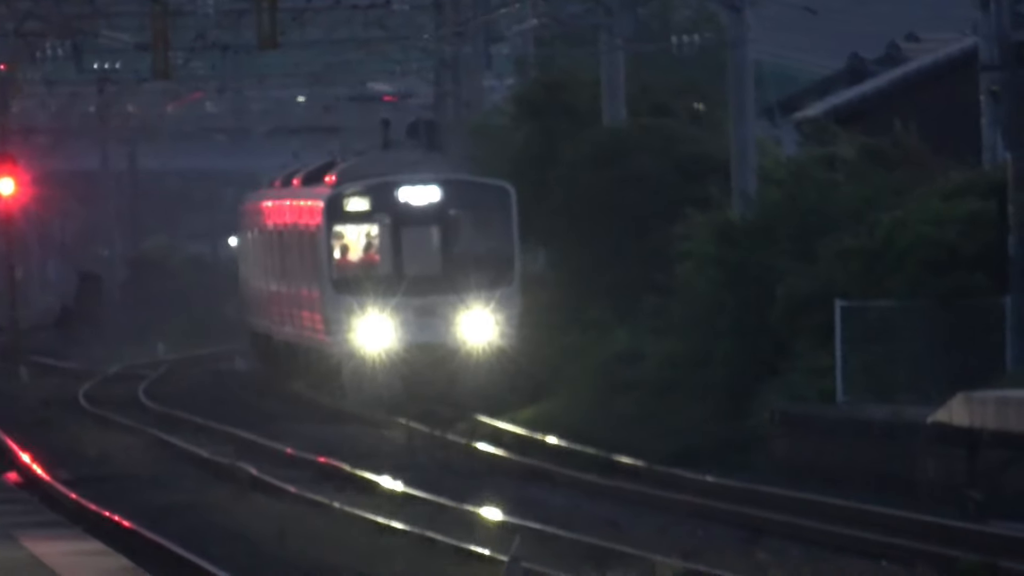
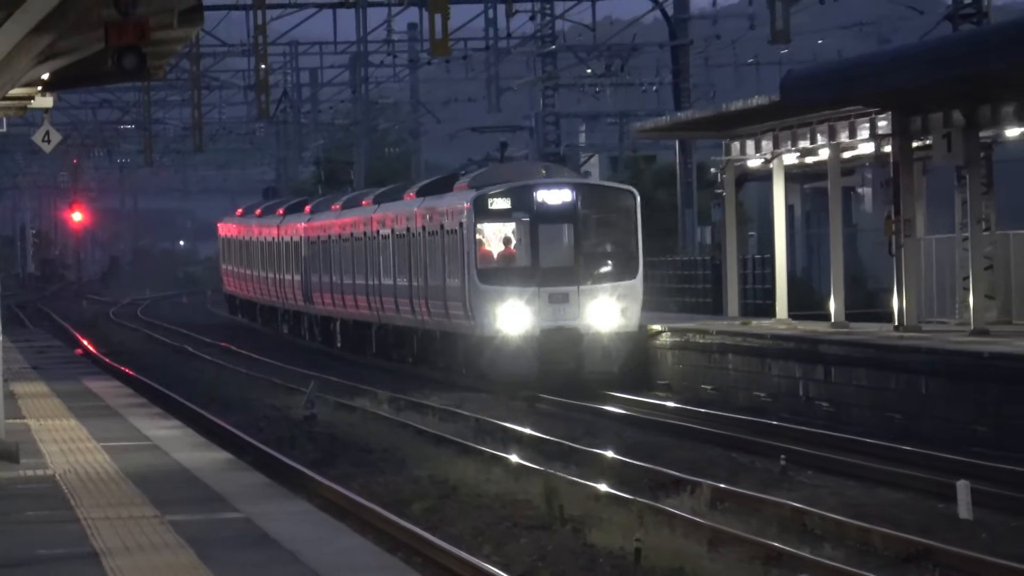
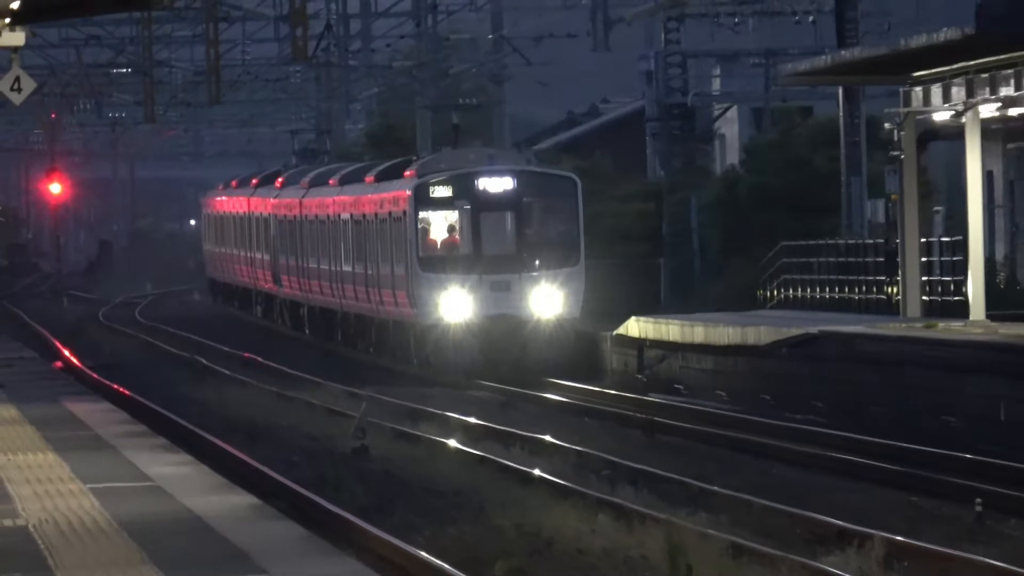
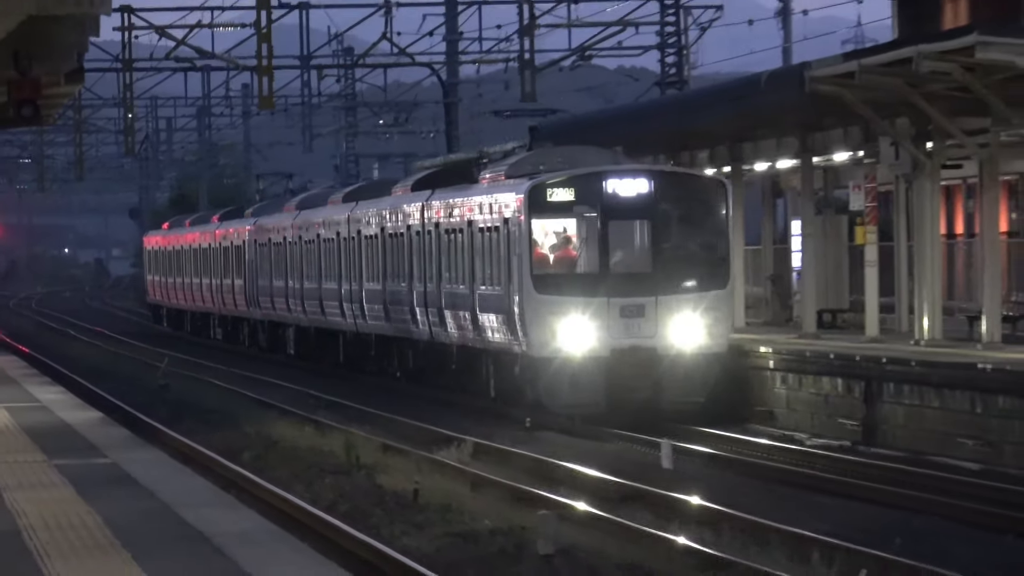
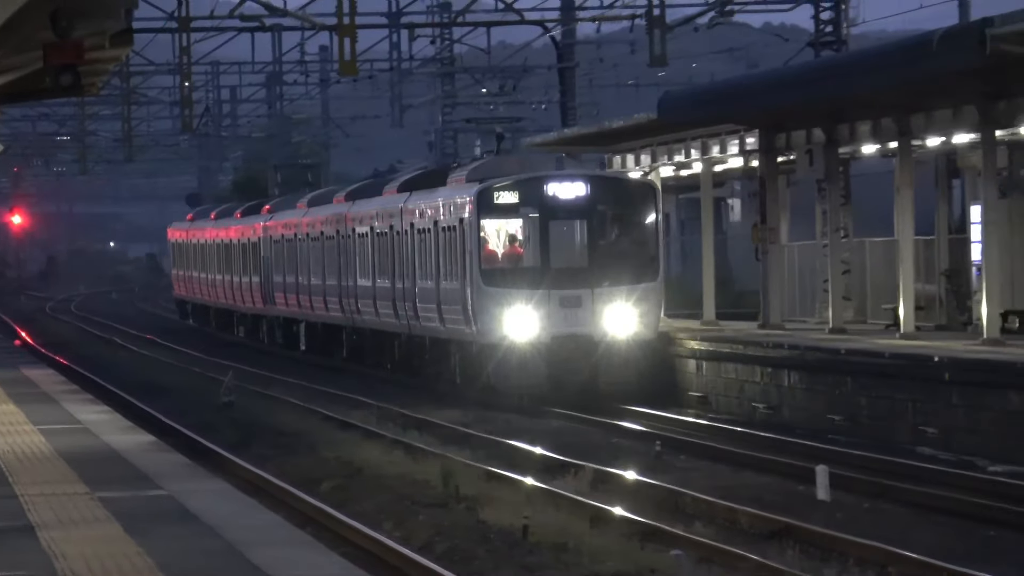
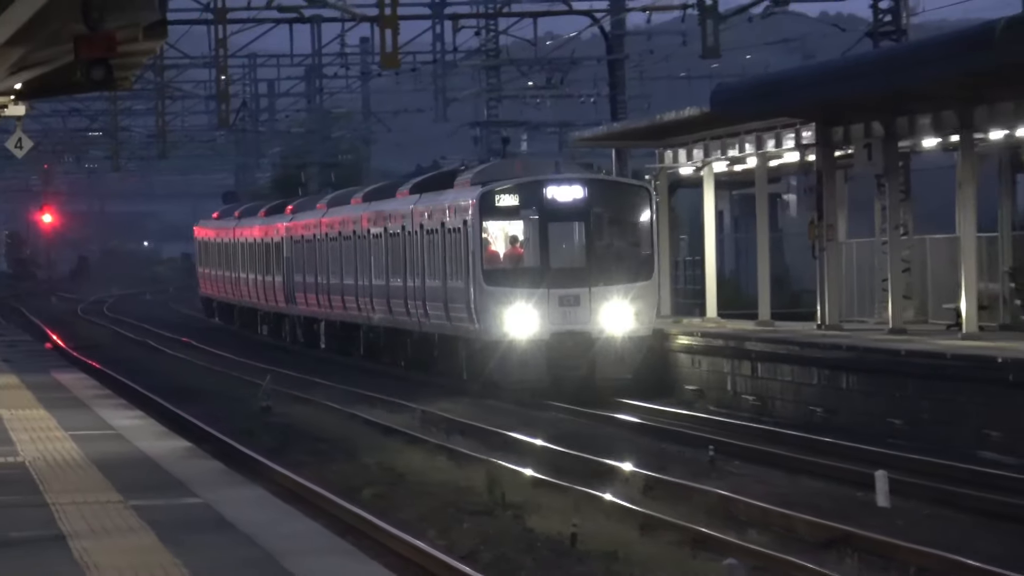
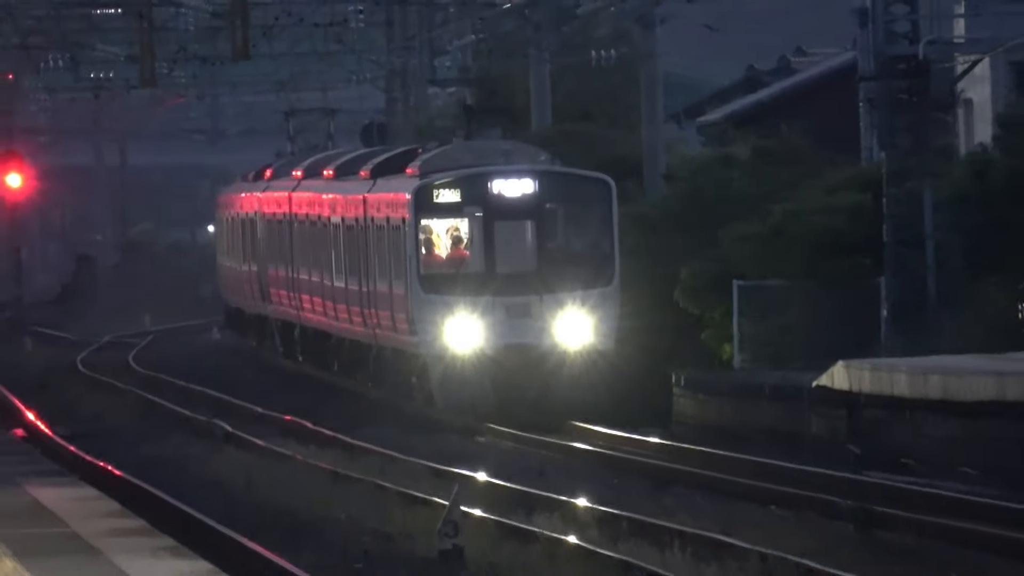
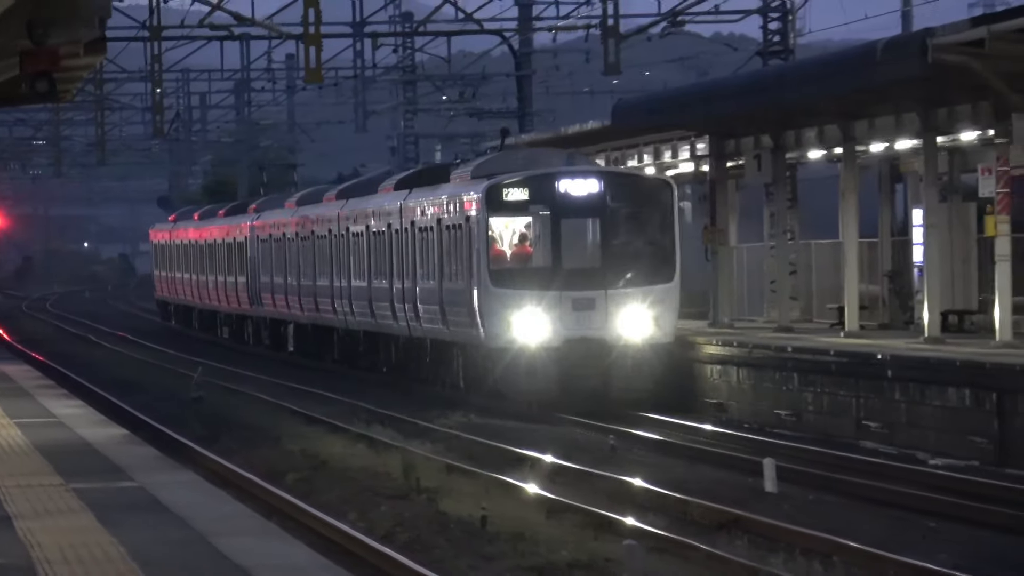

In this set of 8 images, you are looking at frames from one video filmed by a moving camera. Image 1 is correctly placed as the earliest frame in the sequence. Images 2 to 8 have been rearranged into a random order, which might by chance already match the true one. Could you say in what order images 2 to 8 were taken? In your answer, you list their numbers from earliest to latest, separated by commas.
7, 3, 2, 6, 5, 8, 4
